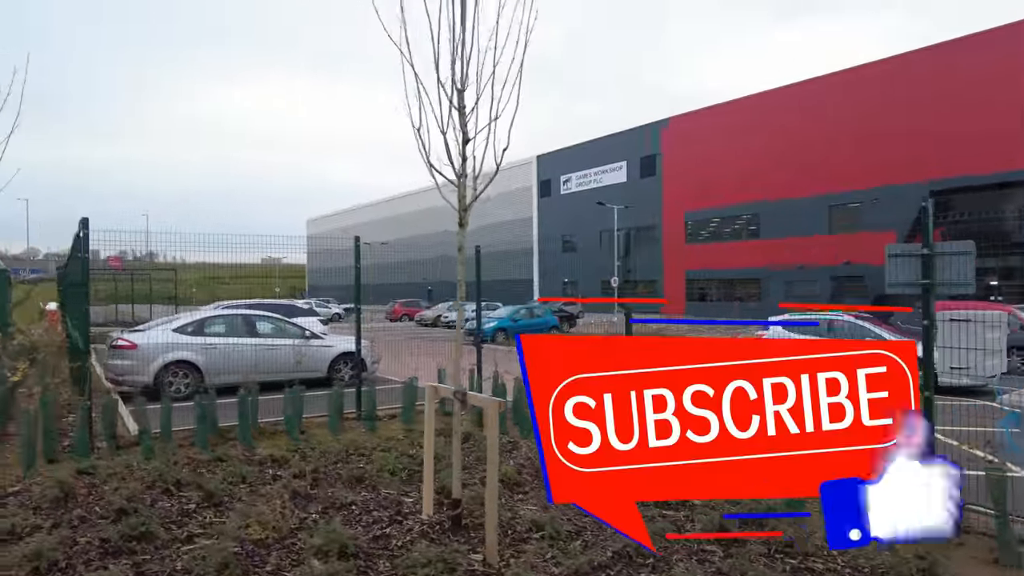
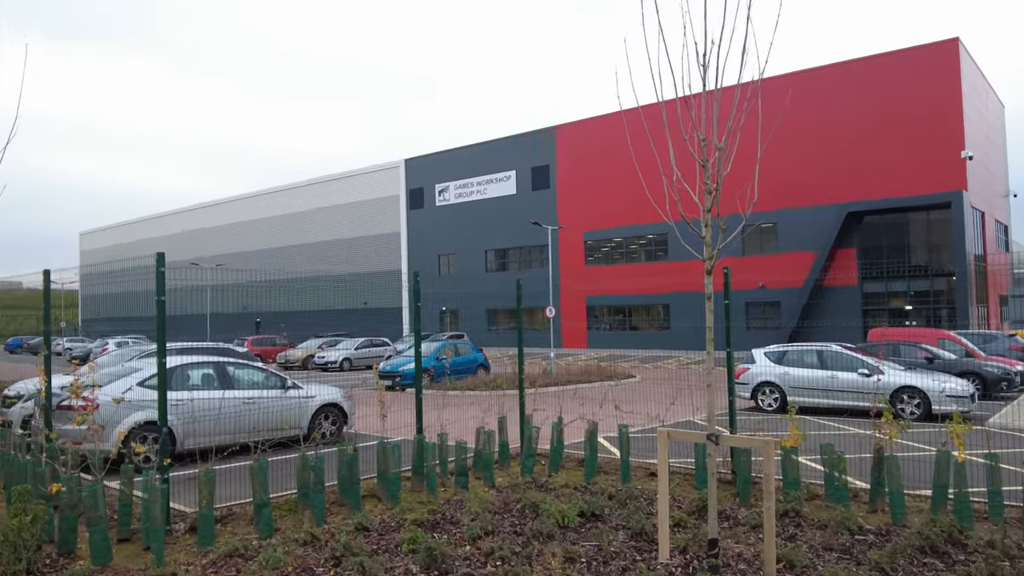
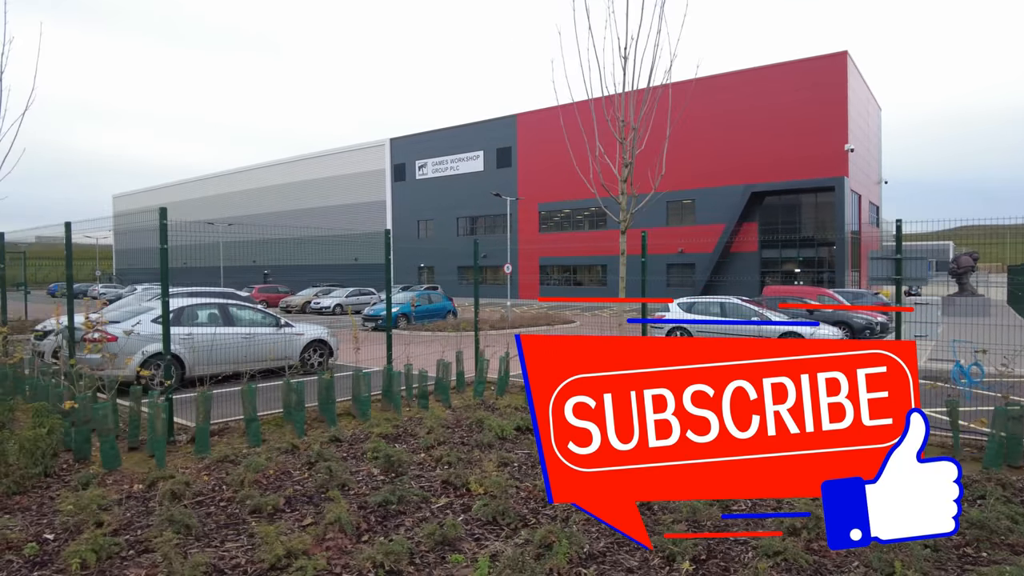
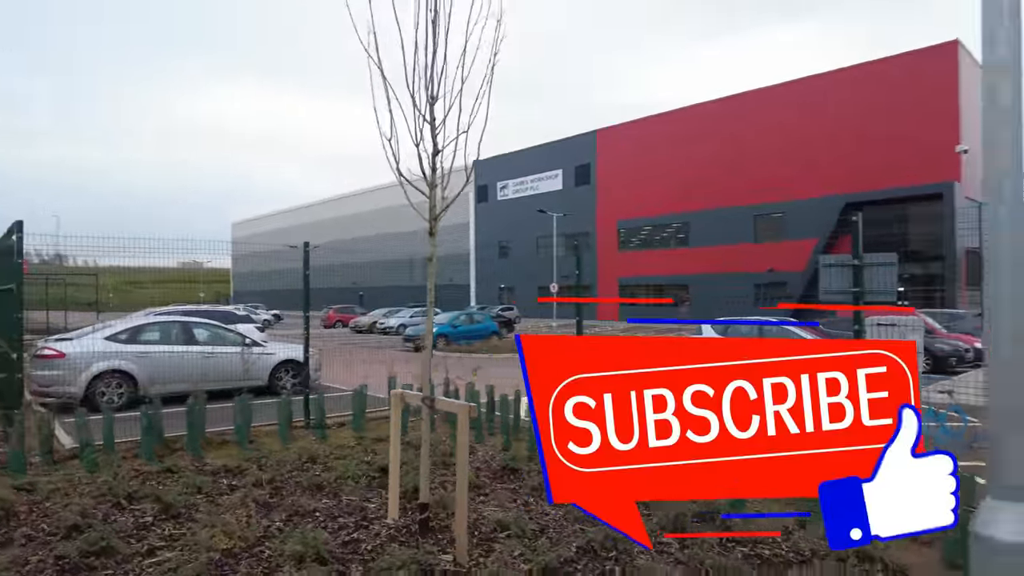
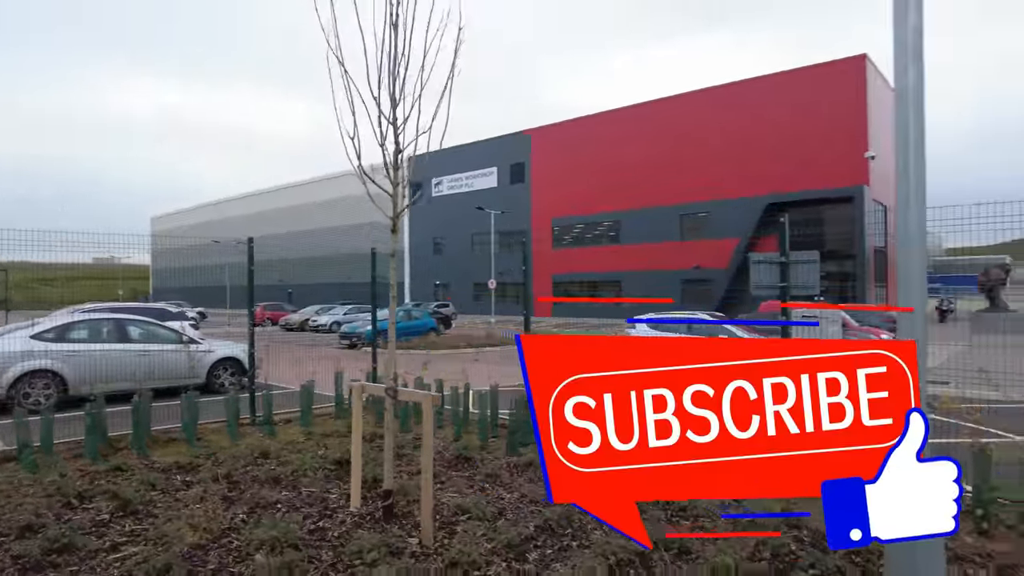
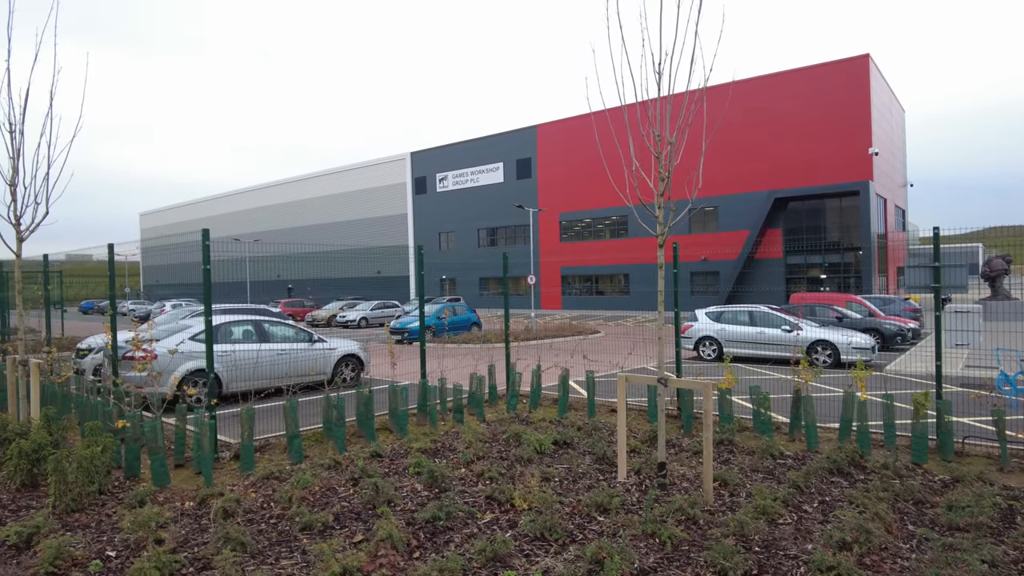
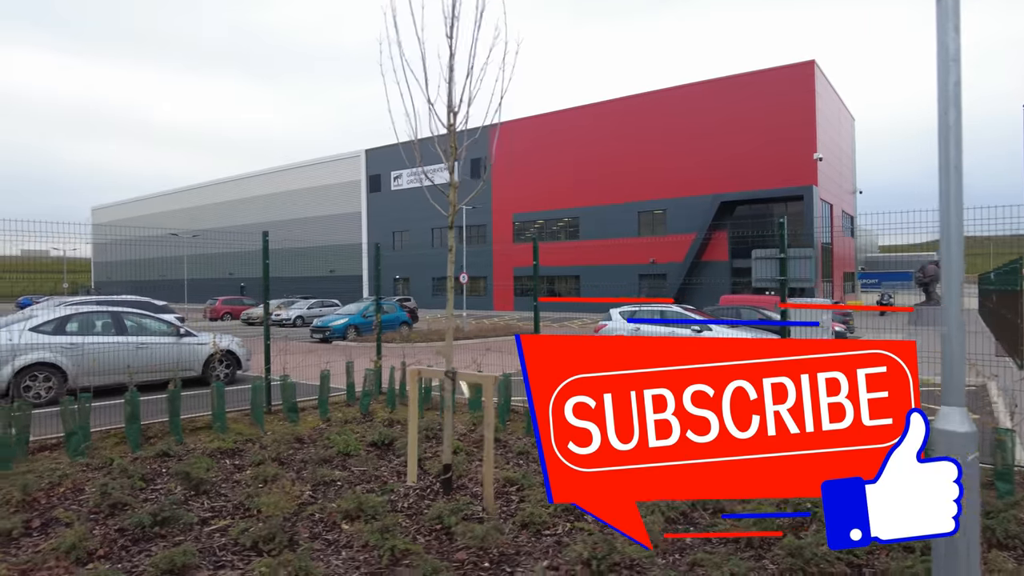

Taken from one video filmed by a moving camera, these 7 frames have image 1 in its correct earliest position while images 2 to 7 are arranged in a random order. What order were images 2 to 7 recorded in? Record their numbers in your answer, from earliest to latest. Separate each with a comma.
4, 5, 7, 3, 6, 2
